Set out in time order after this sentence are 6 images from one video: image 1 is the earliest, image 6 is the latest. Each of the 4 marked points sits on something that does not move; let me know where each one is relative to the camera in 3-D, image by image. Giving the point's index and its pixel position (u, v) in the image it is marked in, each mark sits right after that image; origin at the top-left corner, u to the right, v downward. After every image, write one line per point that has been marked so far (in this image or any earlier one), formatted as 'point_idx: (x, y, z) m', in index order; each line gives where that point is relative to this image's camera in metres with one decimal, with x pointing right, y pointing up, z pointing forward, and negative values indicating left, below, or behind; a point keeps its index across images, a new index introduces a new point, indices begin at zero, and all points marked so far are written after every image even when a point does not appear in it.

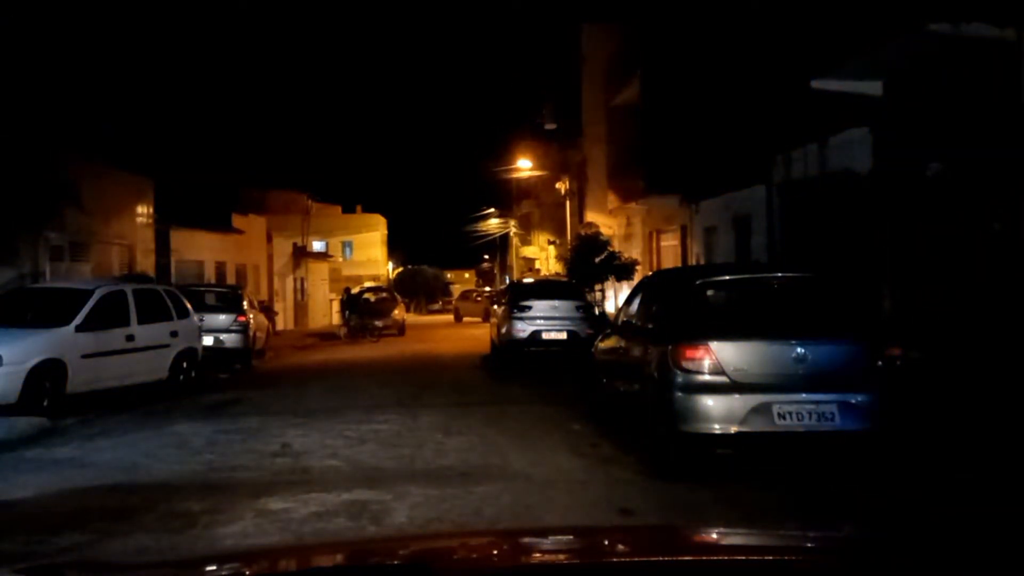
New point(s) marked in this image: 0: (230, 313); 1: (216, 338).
0: (-6.6, -0.6, +19.3) m
1: (-6.8, -1.2, +19.1) m
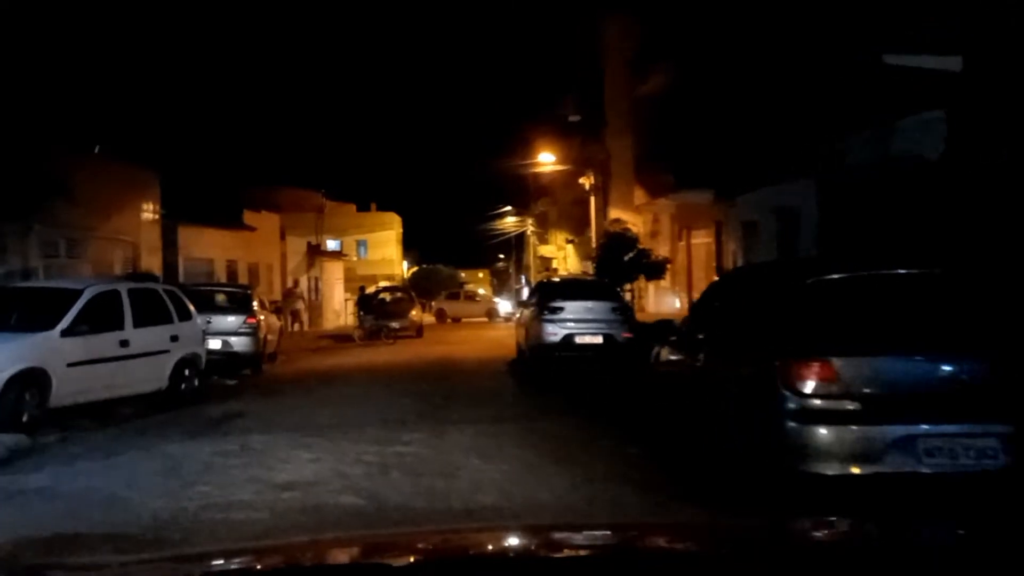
0: (-6.1, -0.6, +18.5) m
1: (-6.3, -1.2, +18.3) m
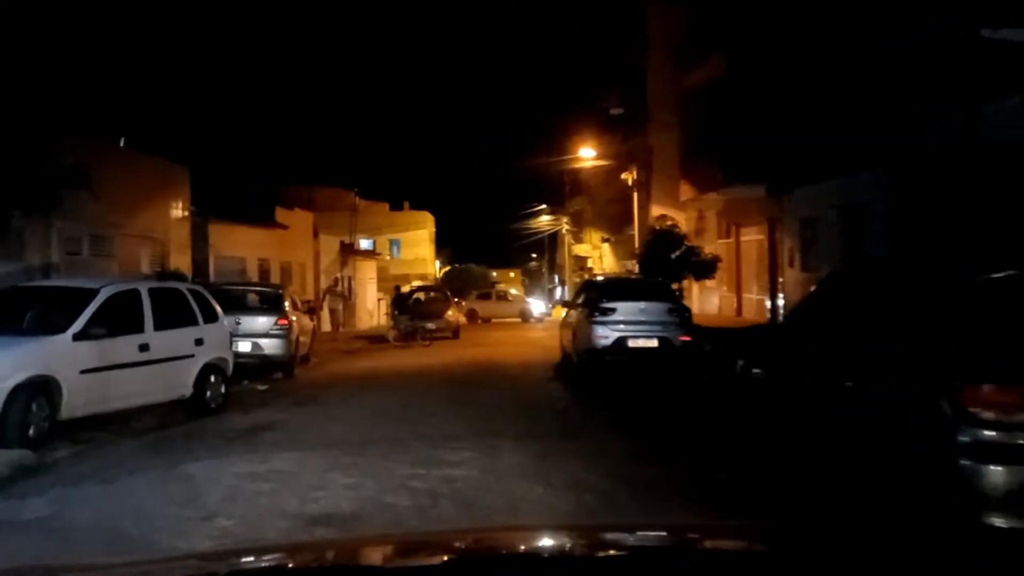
0: (-5.2, -0.6, +18.0) m
1: (-5.5, -1.2, +17.8) m
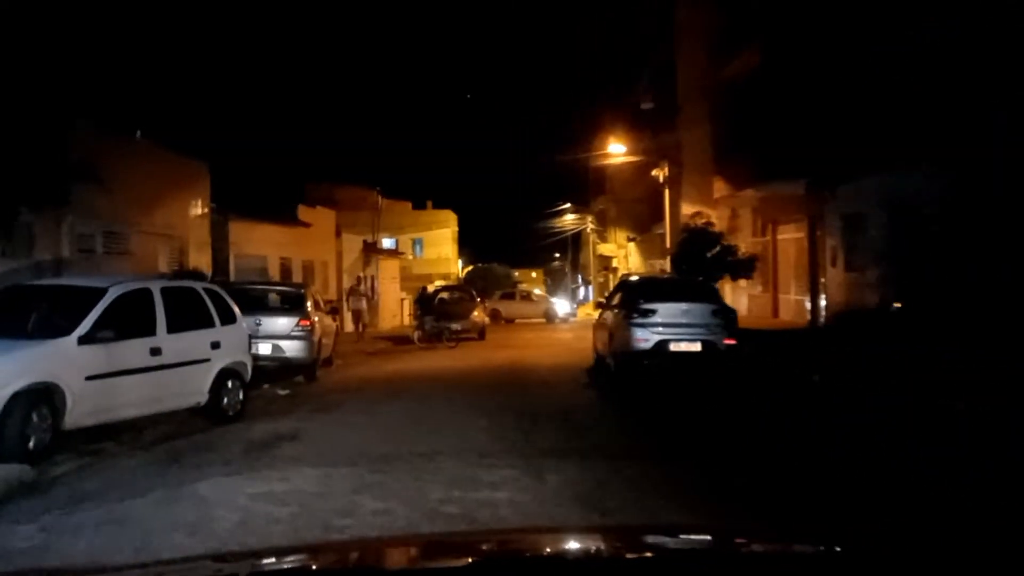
0: (-4.6, -0.6, +17.5) m
1: (-4.9, -1.2, +17.3) m
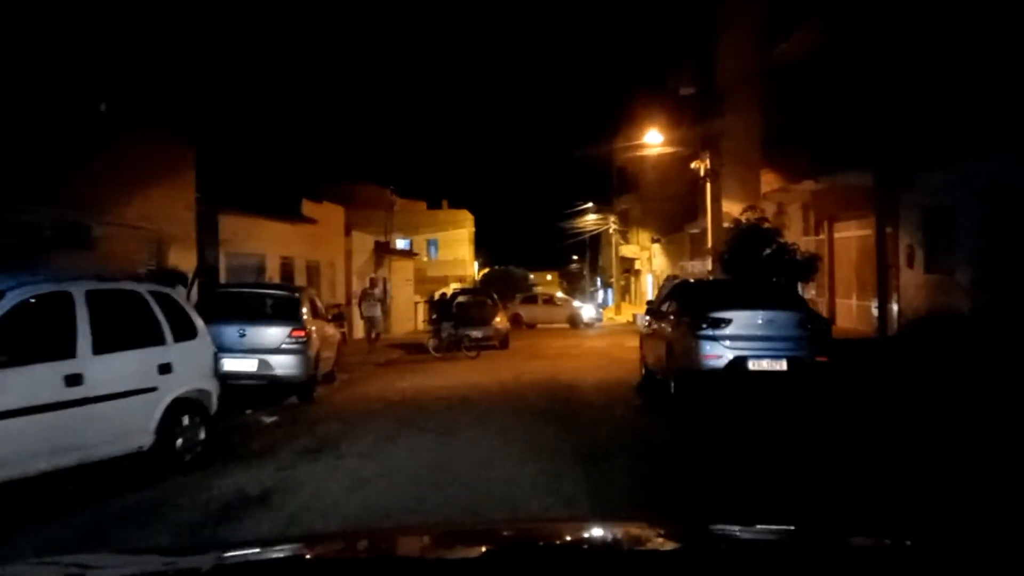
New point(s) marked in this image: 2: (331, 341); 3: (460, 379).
0: (-4.1, -0.6, +15.8) m
1: (-4.4, -1.2, +15.6) m
2: (-3.8, -1.0, +18.3) m
3: (-1.3, -2.0, +19.3) m
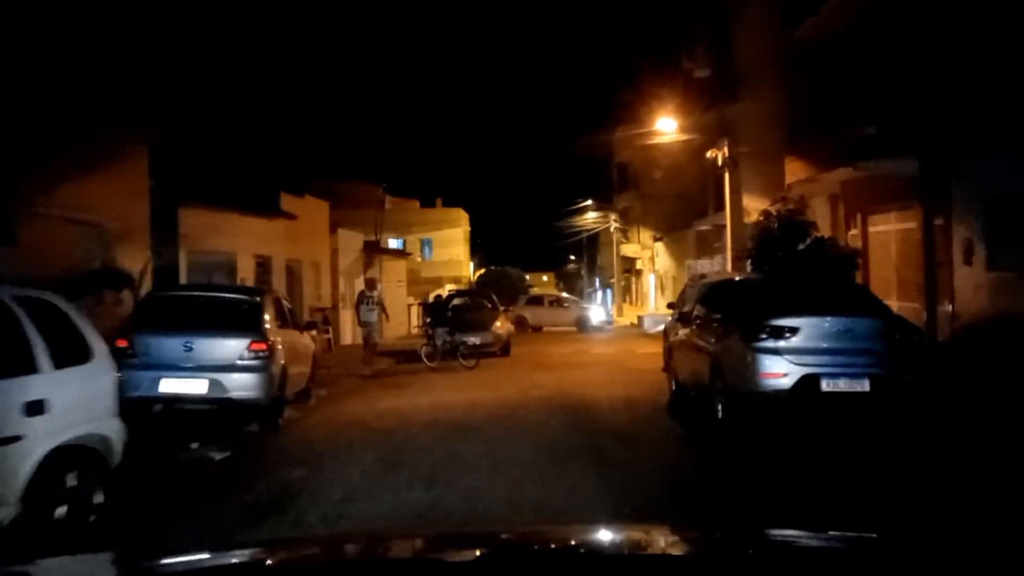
0: (-4.1, -0.7, +14.2) m
1: (-4.4, -1.3, +14.0) m
2: (-3.8, -1.1, +16.7) m
3: (-1.3, -2.0, +17.7) m
